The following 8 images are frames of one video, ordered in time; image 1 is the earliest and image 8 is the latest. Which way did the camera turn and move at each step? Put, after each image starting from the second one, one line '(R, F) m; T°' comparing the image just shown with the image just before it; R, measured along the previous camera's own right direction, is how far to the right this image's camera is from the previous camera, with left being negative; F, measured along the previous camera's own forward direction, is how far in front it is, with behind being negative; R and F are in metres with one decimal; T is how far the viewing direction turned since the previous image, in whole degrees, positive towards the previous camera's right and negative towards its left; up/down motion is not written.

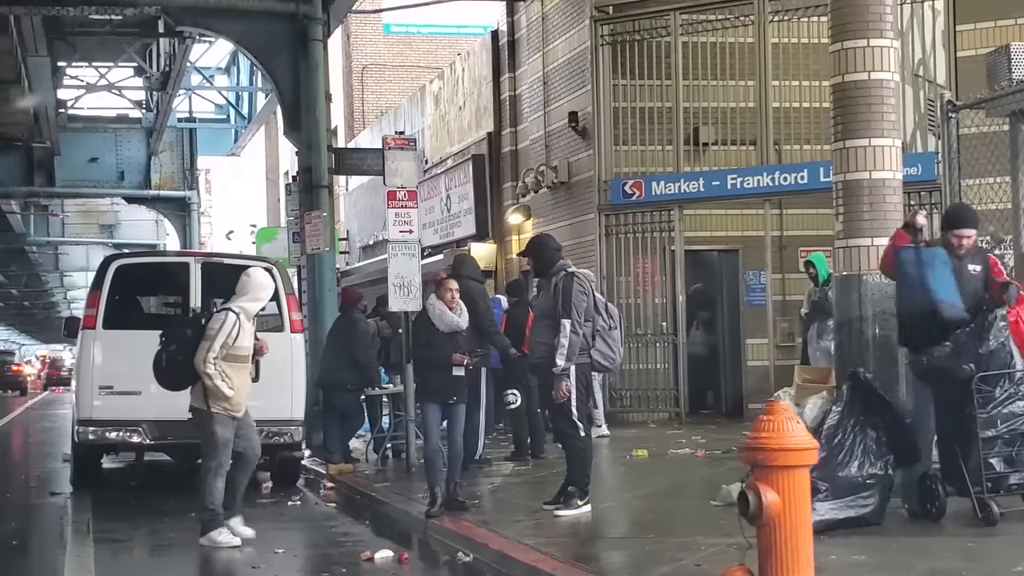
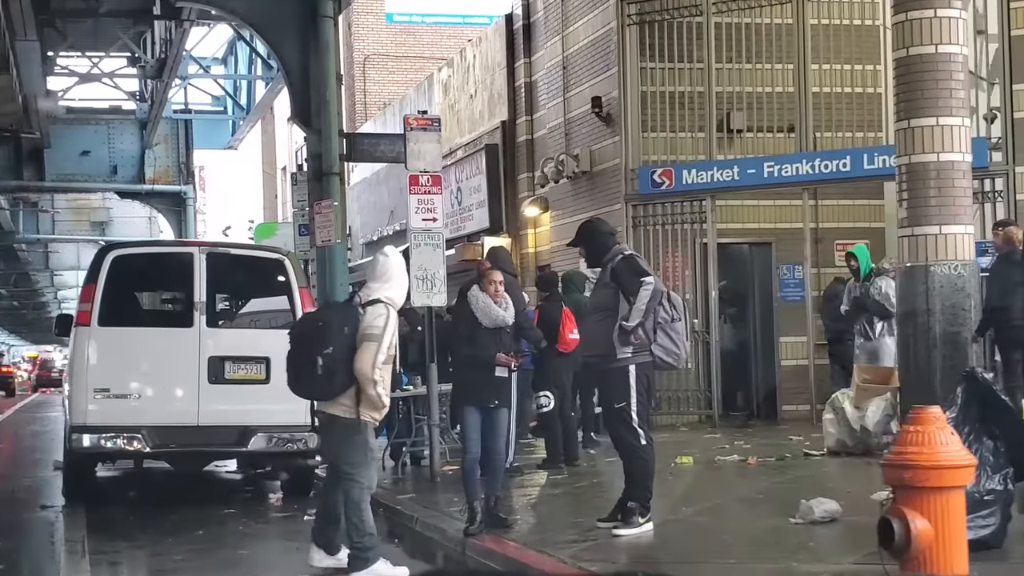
(-0.4, +0.9) m; 0°
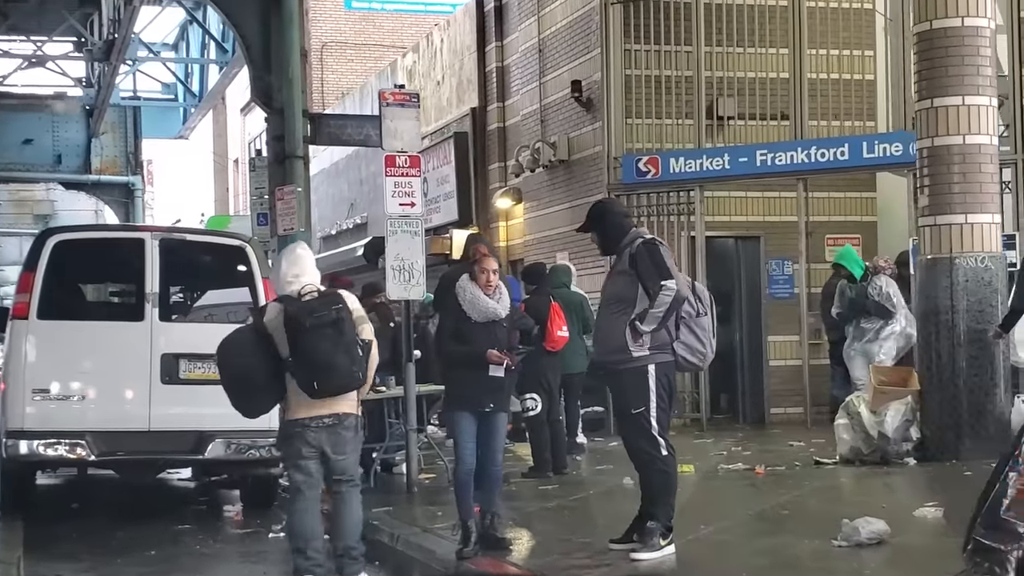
(-0.3, +0.9) m; +2°
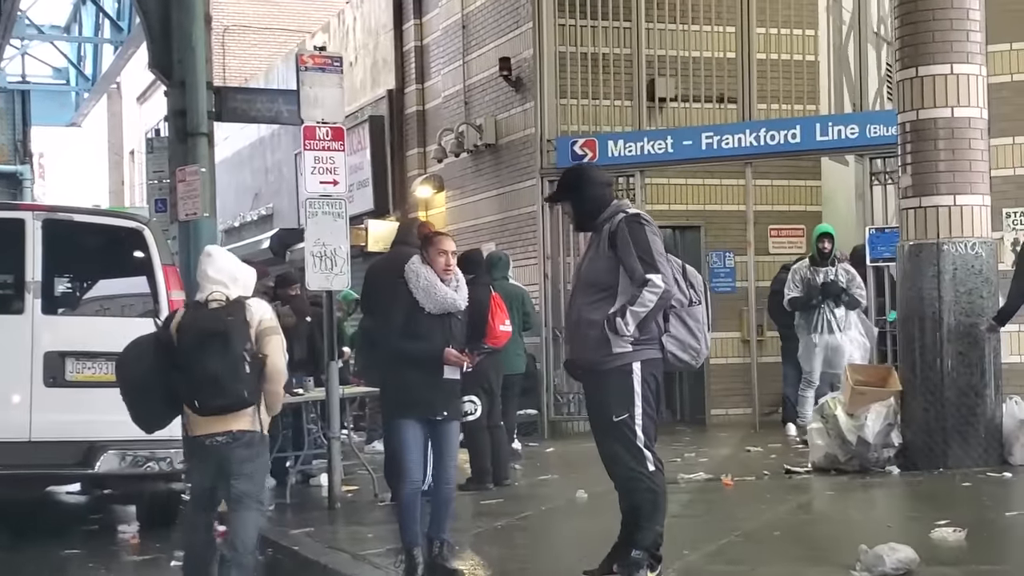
(-0.2, +1.0) m; +5°
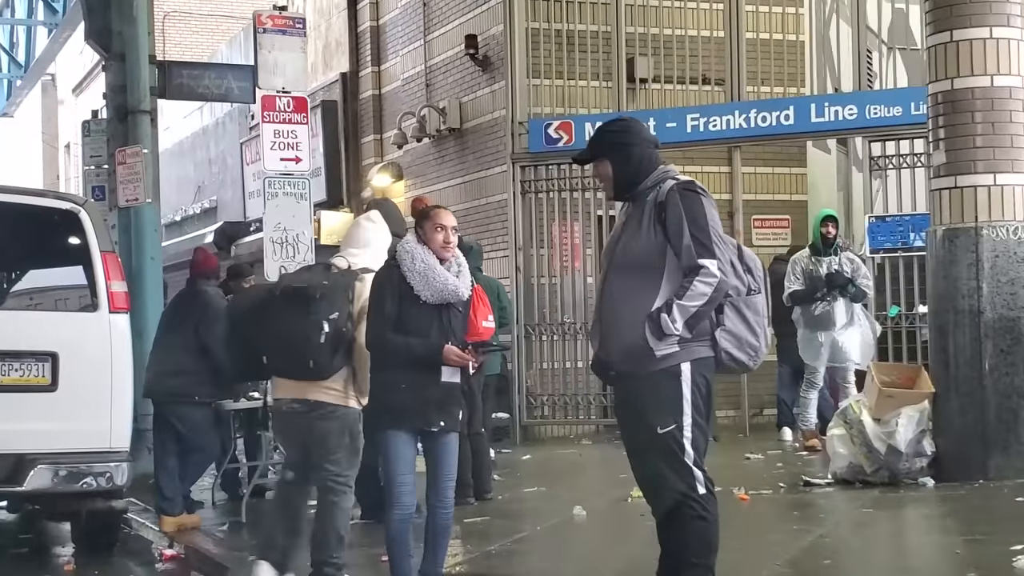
(-0.3, +0.9) m; +3°
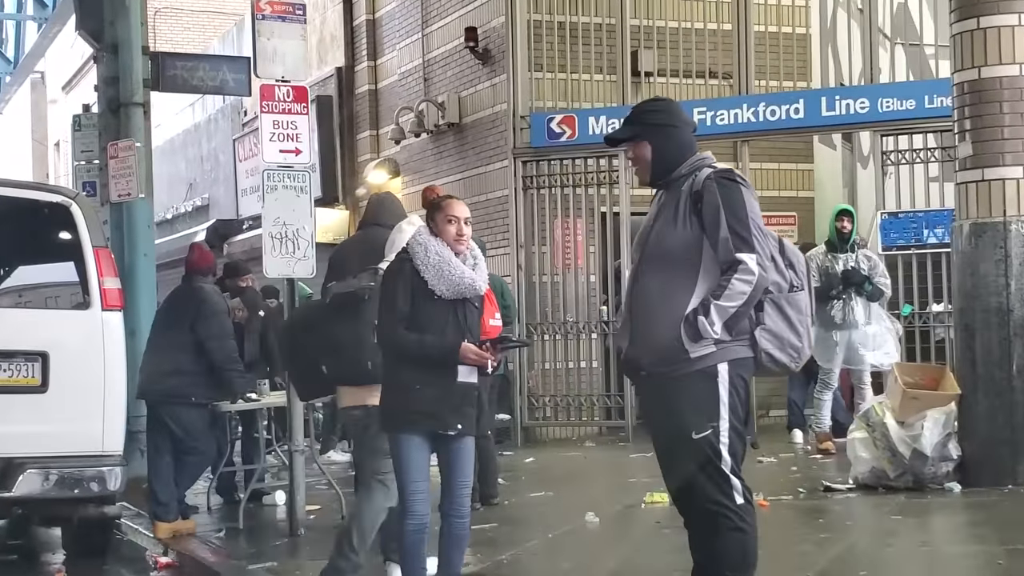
(-0.1, +0.3) m; 0°
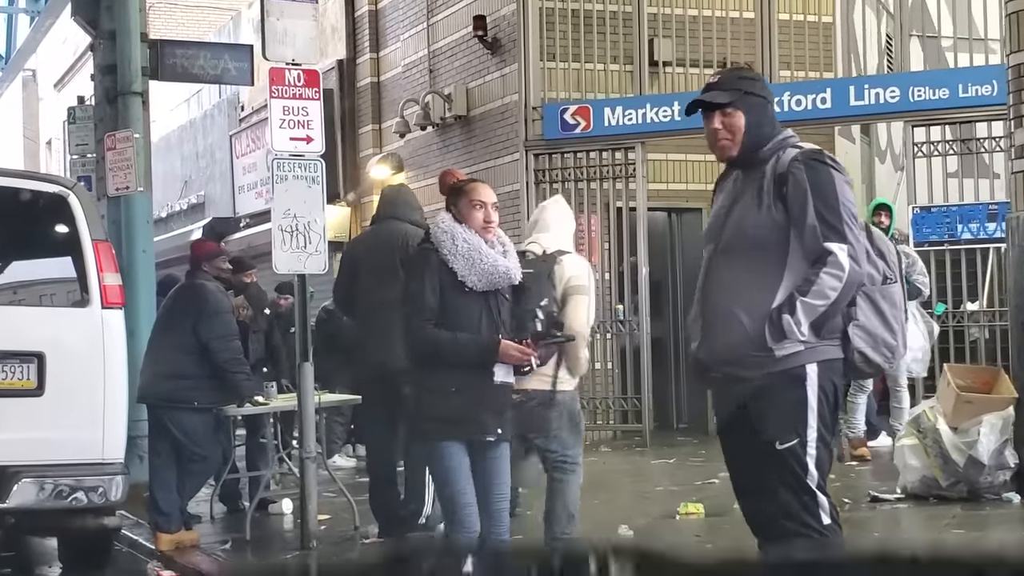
(-0.2, +0.4) m; 0°
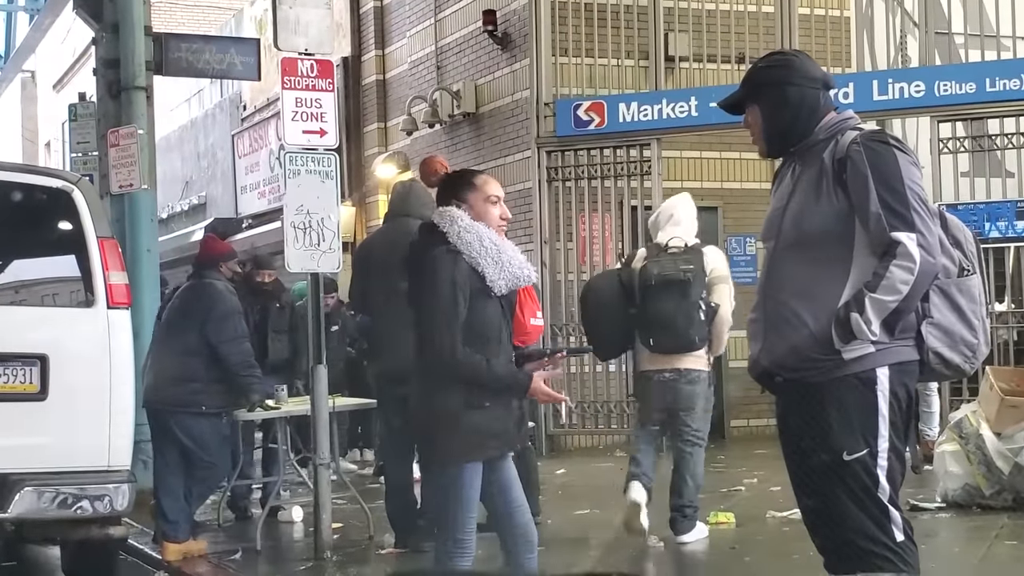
(-0.1, +0.3) m; 0°
